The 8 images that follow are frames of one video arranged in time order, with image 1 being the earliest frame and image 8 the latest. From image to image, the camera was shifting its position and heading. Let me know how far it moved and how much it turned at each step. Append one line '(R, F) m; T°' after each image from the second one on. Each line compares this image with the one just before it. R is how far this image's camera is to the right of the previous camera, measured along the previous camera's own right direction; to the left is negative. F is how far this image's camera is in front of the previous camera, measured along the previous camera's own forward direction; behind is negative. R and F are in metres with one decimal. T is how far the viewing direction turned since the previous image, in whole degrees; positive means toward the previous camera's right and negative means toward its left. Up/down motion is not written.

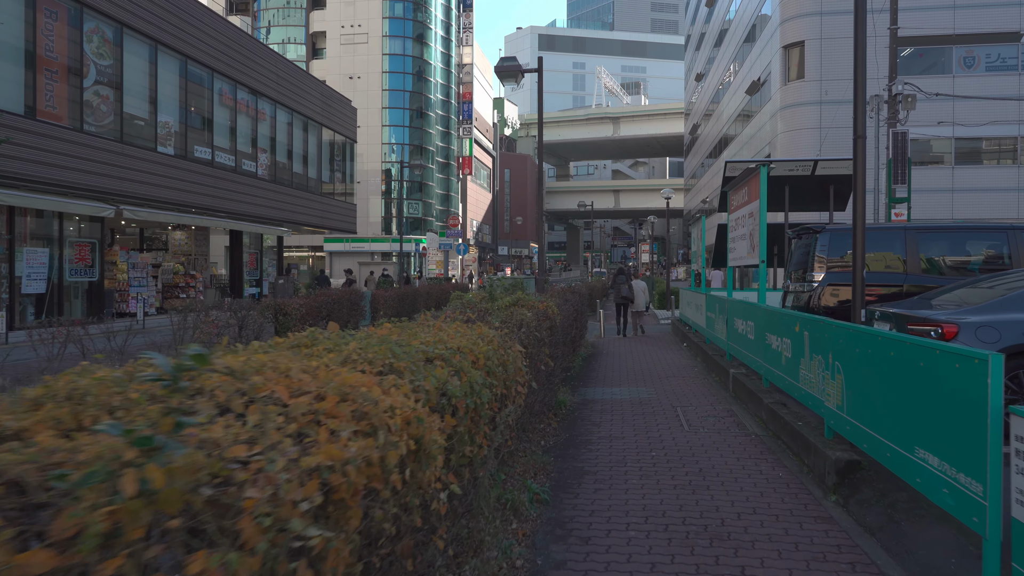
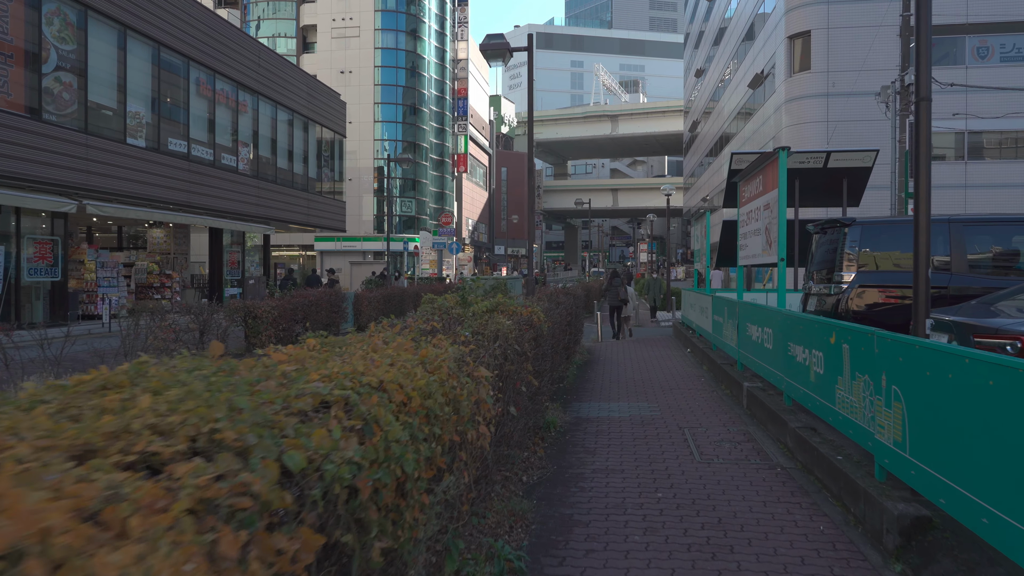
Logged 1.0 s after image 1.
(+0.2, +1.2) m; 0°
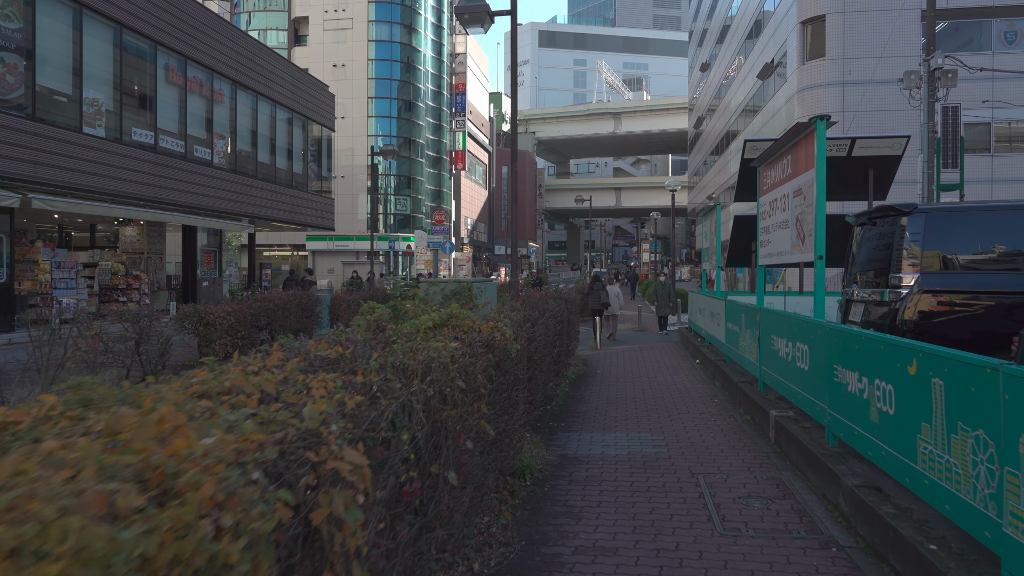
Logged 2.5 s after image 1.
(+0.3, +1.6) m; 0°
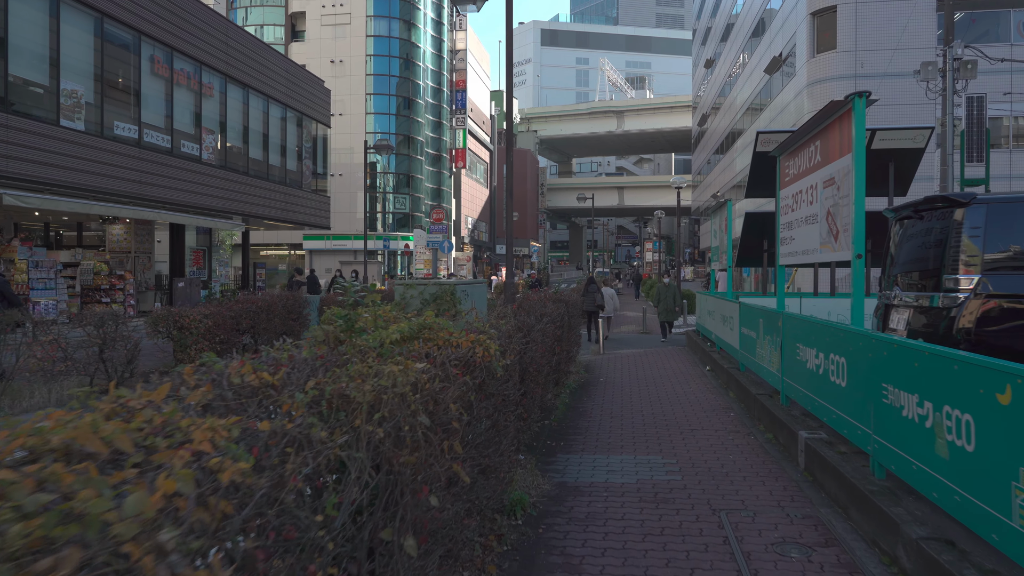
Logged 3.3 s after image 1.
(+0.1, +0.8) m; 0°
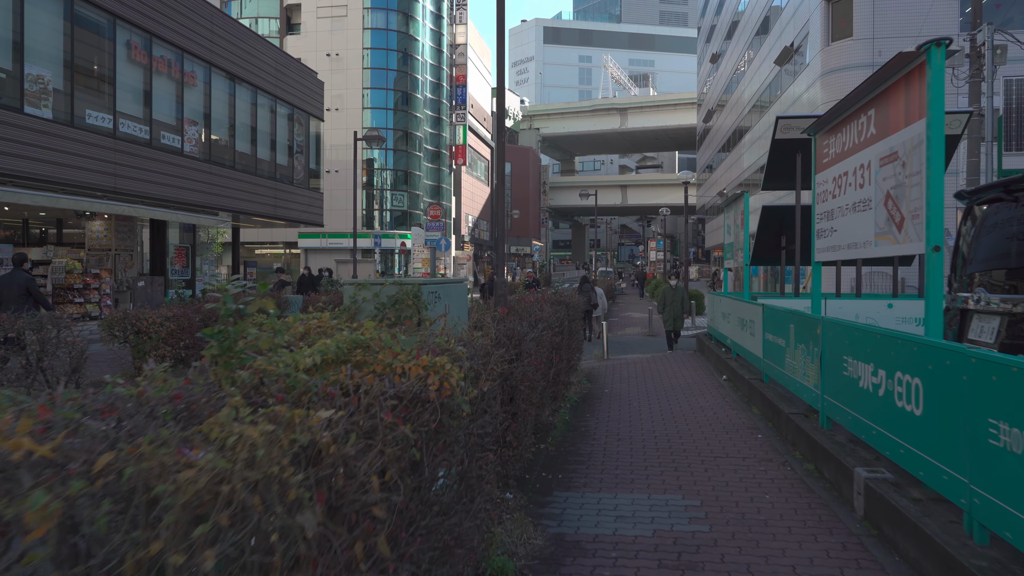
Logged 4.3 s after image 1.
(+0.1, +1.2) m; 0°
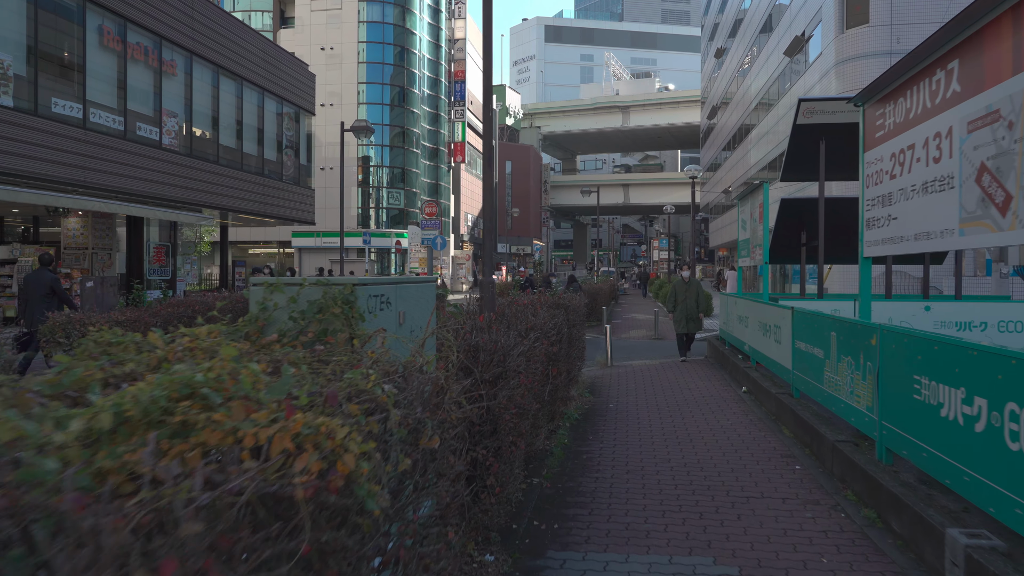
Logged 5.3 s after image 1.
(+0.1, +1.2) m; 0°
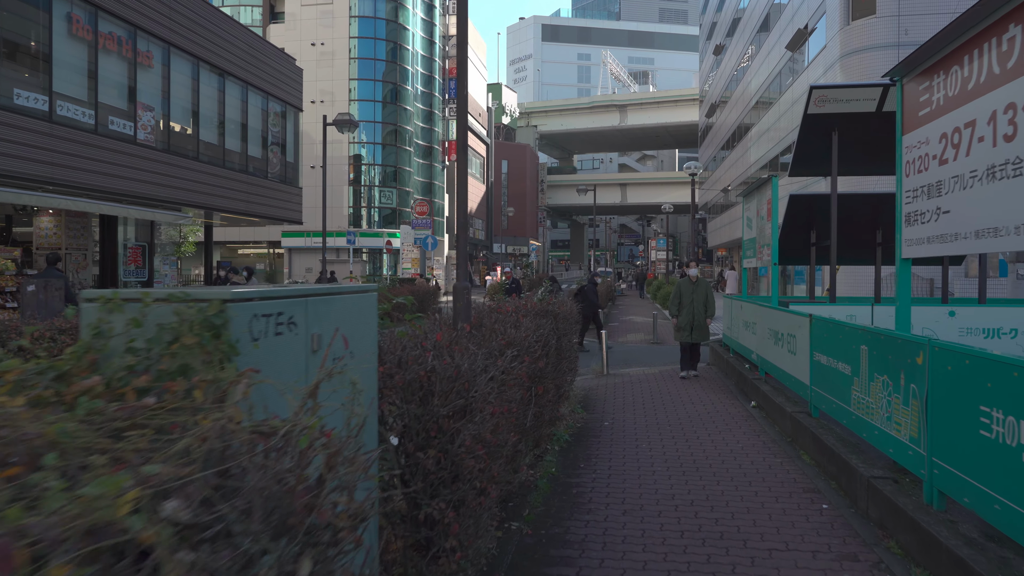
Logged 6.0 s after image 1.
(+0.2, +0.9) m; 0°
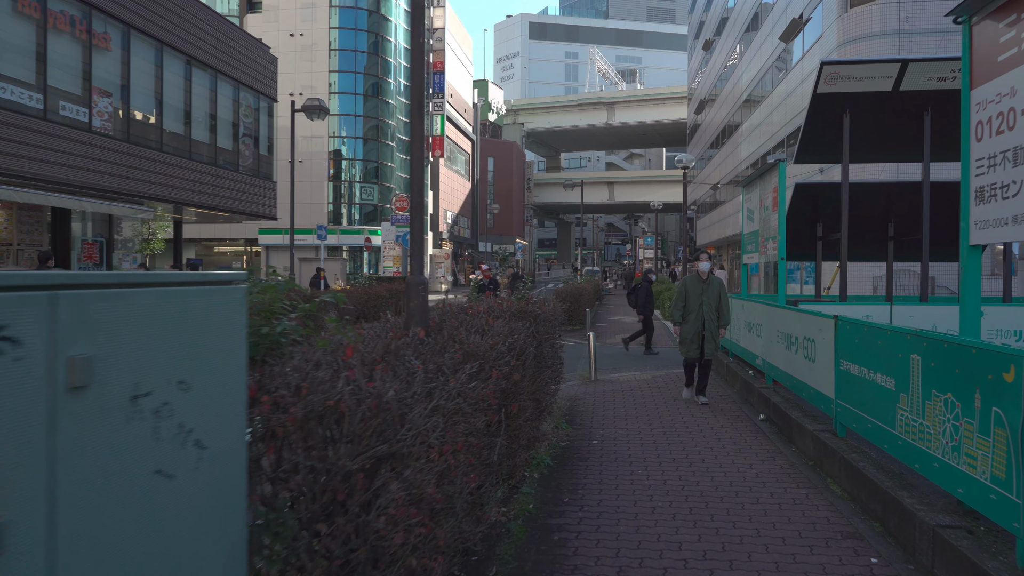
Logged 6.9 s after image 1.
(+0.1, +1.1) m; +1°
